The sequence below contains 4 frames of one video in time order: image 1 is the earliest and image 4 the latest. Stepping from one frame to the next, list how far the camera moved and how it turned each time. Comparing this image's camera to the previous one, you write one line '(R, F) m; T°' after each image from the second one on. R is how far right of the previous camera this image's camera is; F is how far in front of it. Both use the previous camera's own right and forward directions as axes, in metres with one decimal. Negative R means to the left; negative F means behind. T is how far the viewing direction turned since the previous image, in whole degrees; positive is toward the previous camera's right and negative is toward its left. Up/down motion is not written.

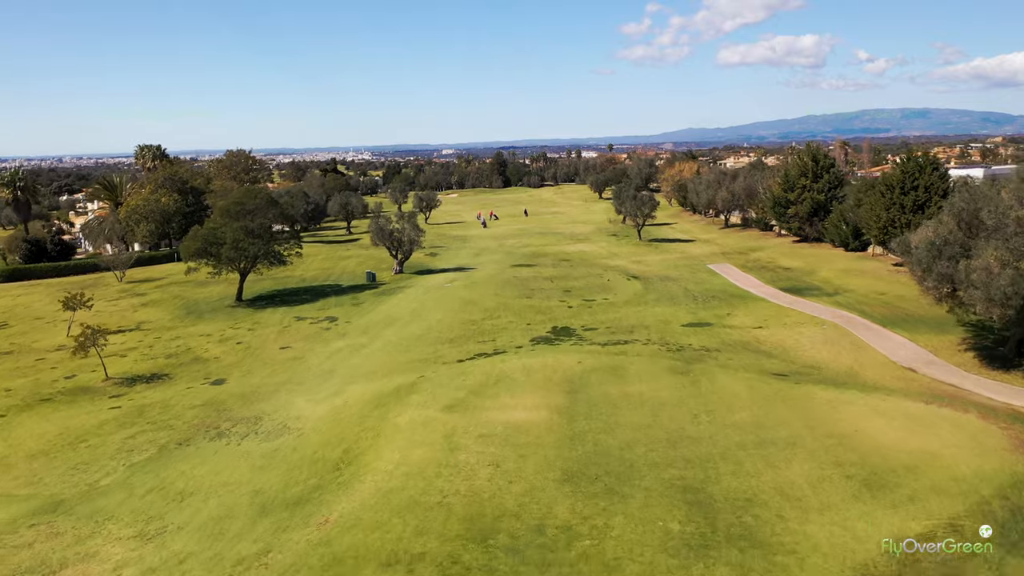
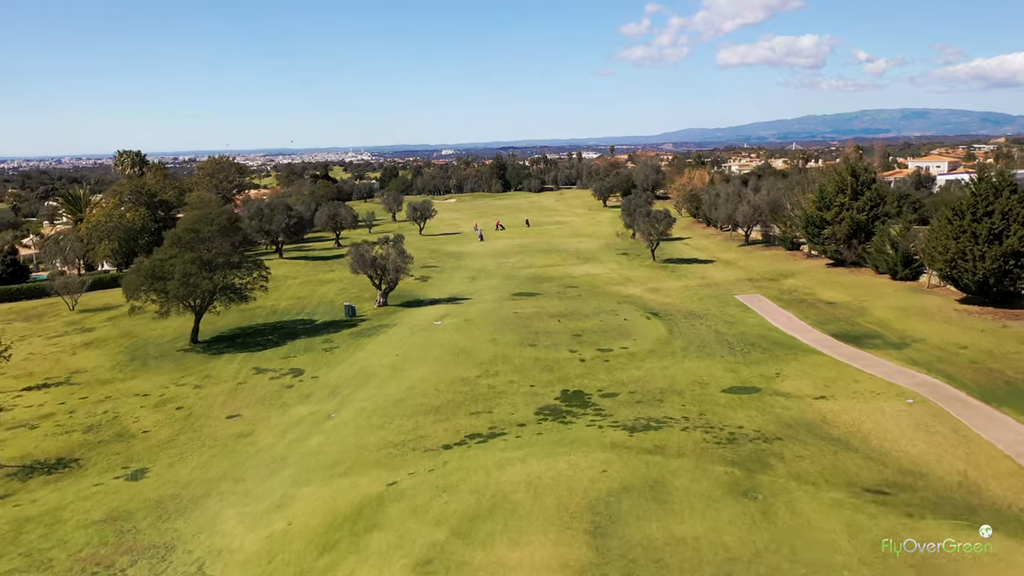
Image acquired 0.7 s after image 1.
(0.0, +6.6) m; 0°
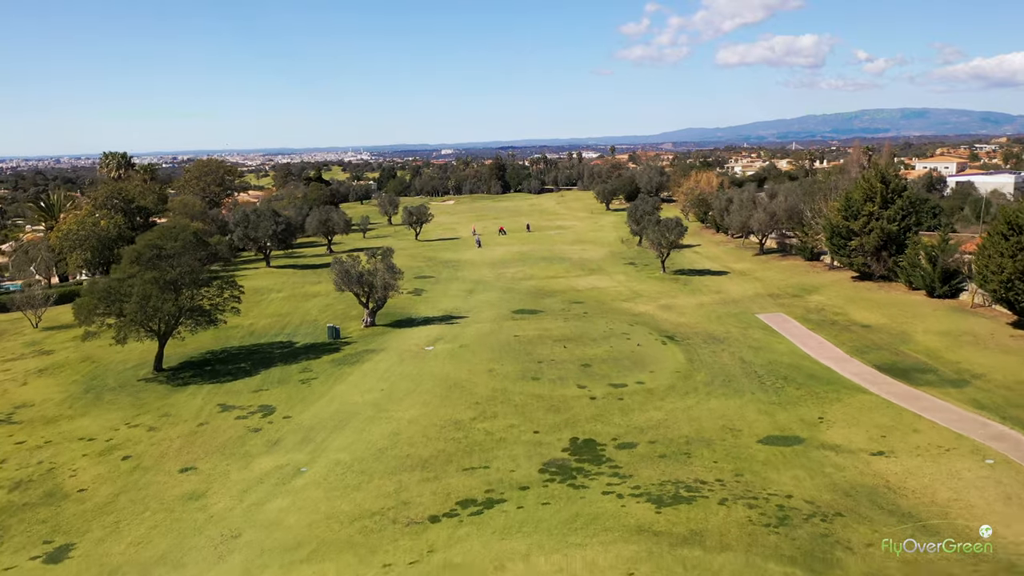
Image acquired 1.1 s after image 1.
(0.0, +4.1) m; 0°
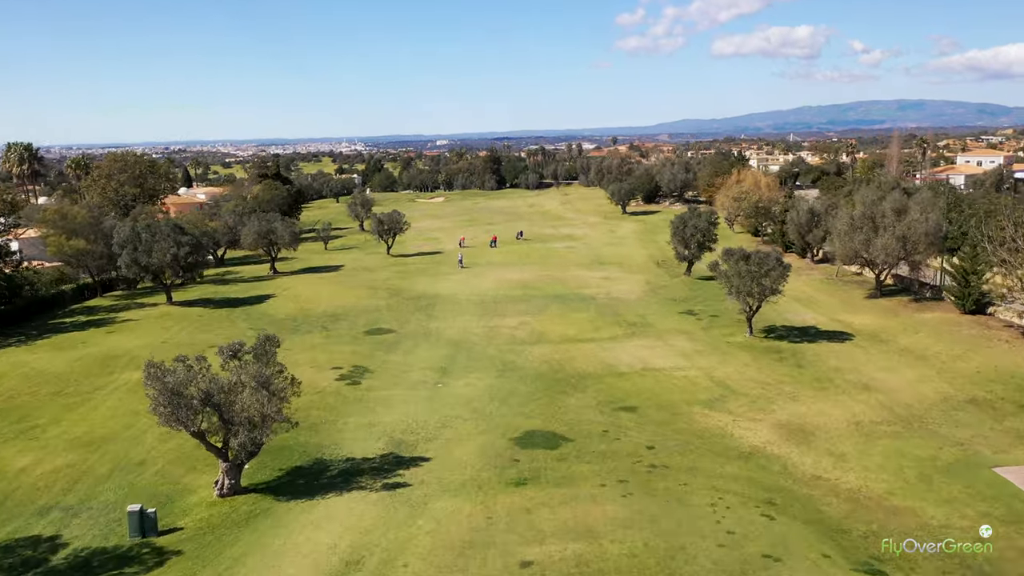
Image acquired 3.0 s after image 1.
(-0.2, +20.9) m; 0°
